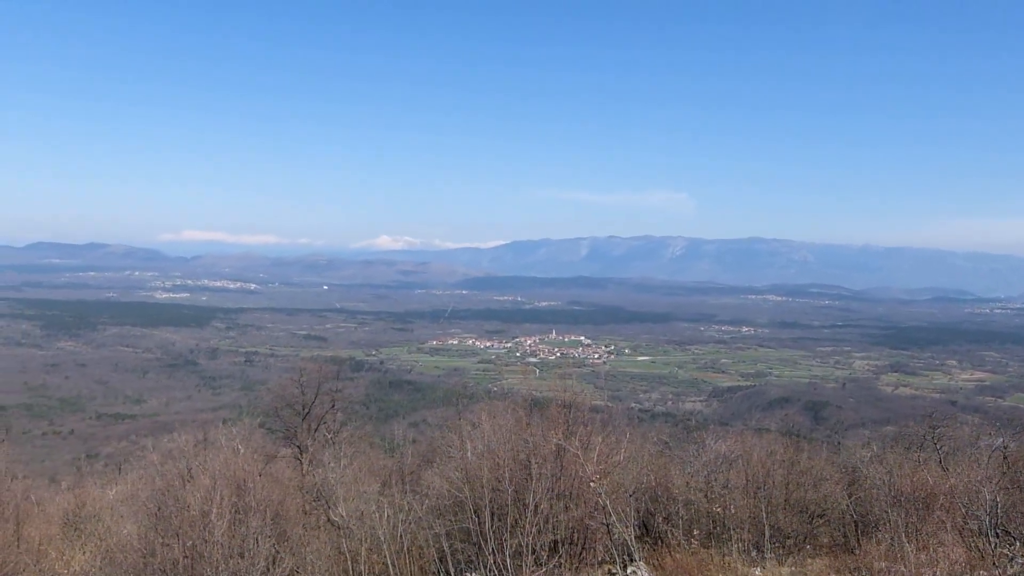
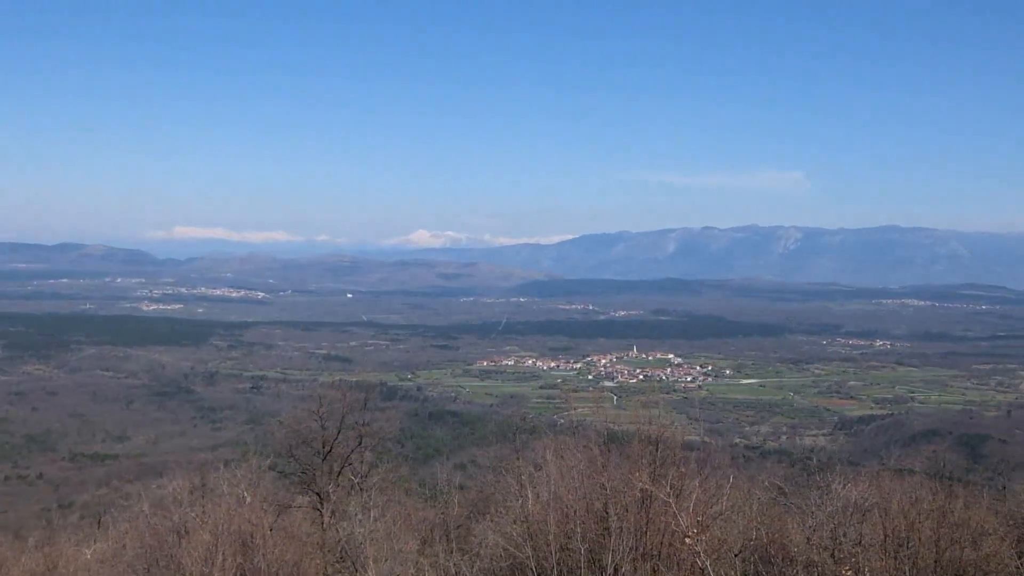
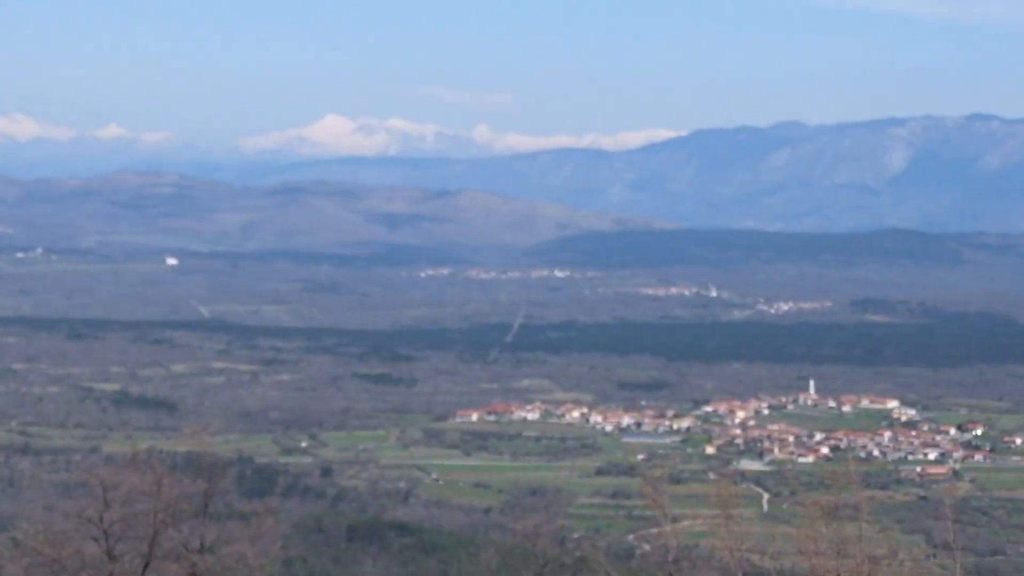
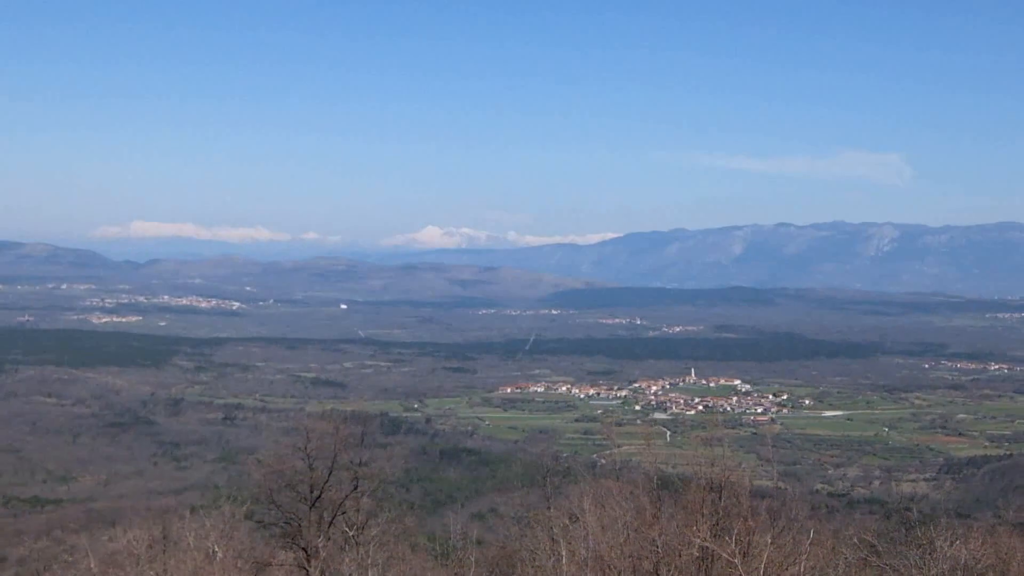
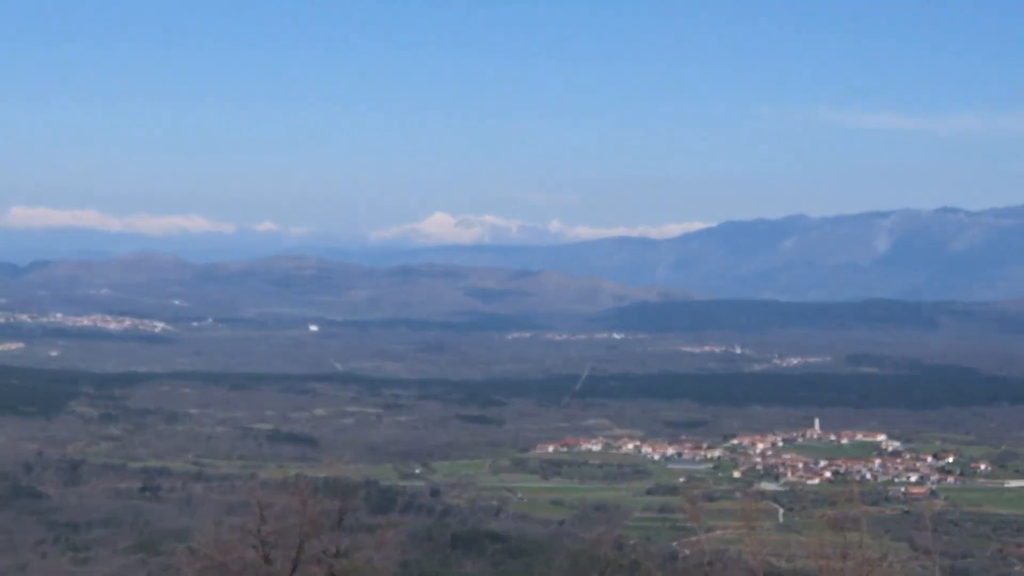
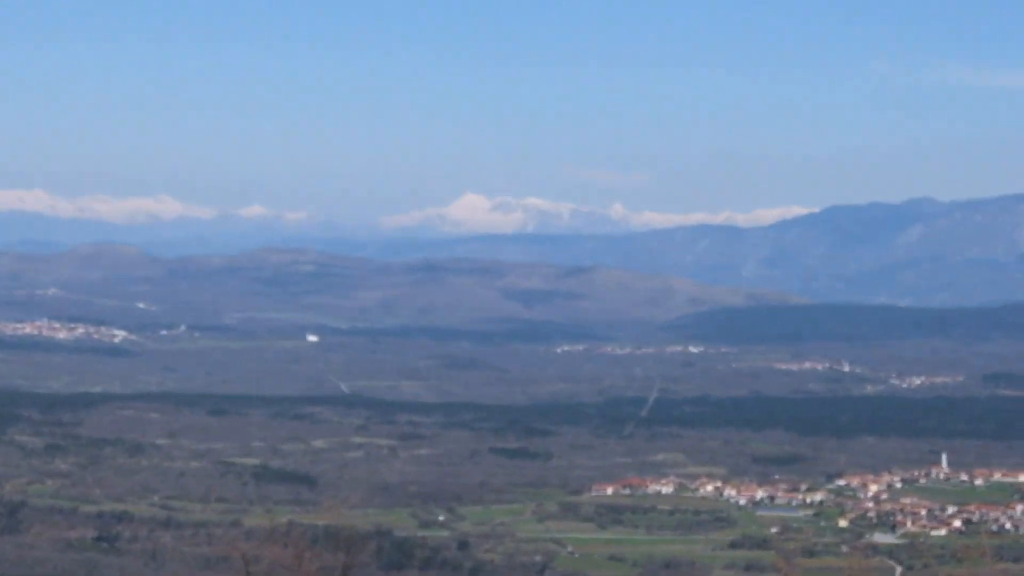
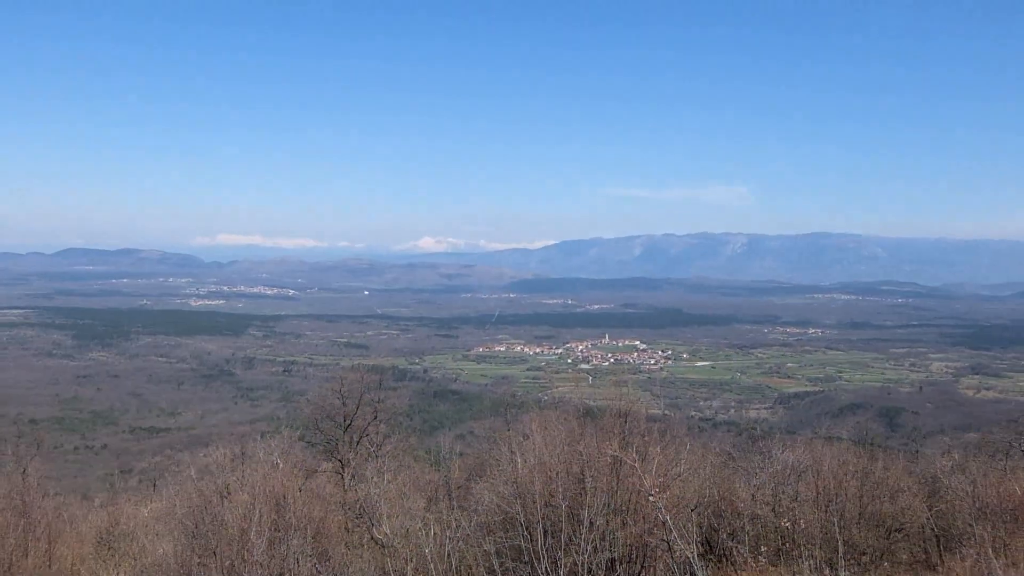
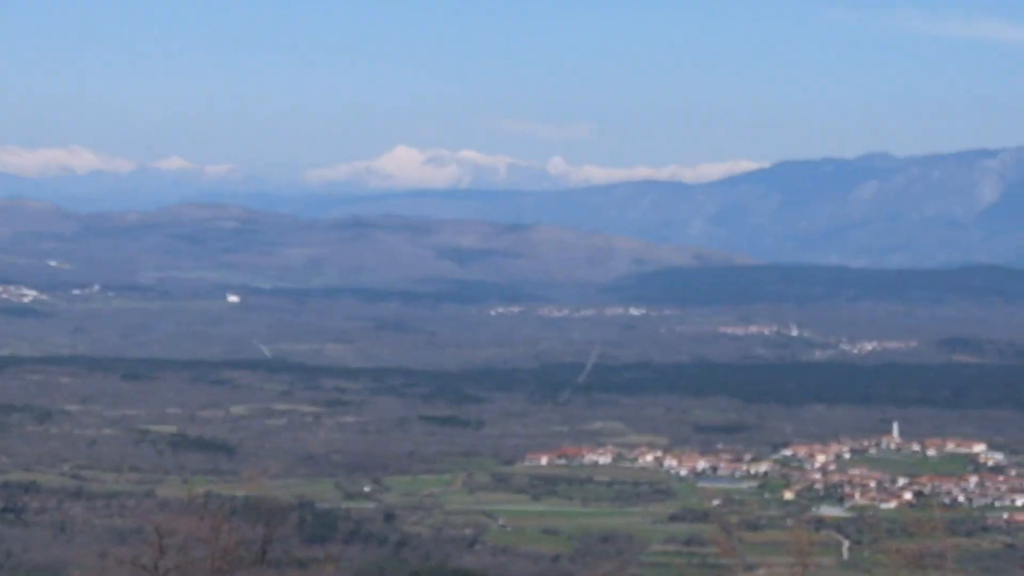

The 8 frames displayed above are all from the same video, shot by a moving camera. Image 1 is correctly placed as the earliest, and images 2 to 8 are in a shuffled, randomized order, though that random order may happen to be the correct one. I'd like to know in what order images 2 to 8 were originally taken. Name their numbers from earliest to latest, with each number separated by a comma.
7, 2, 4, 5, 6, 8, 3
